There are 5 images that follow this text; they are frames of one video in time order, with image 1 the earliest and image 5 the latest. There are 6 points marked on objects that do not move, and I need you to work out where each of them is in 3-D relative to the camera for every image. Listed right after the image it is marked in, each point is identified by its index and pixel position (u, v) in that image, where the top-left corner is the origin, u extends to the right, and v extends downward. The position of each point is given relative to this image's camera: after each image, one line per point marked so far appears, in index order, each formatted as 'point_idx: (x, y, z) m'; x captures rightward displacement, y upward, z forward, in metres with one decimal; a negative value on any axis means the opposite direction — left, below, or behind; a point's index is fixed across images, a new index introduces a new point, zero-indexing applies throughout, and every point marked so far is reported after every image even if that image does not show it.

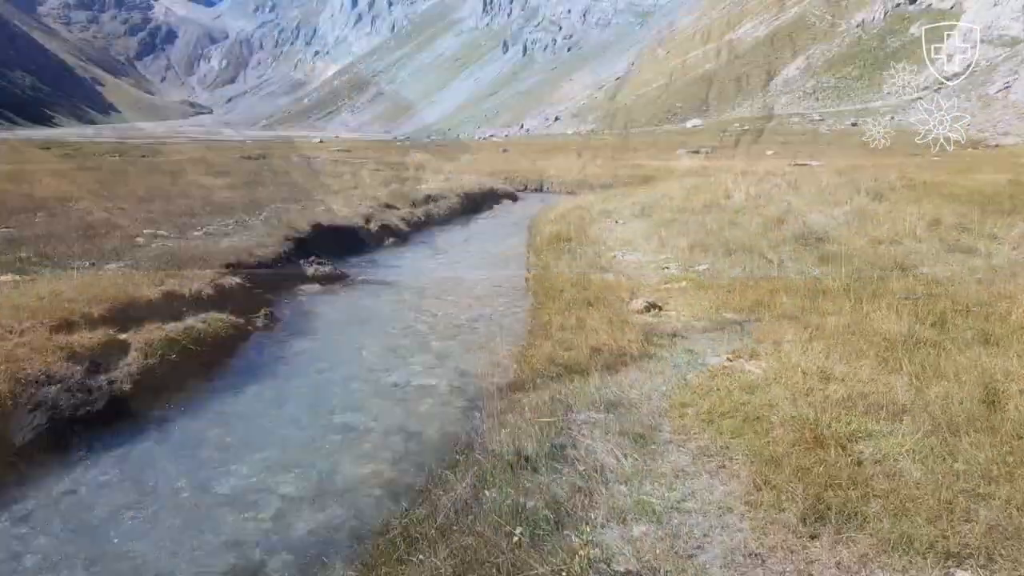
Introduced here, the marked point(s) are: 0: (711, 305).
0: (+3.6, -0.3, +12.4) m
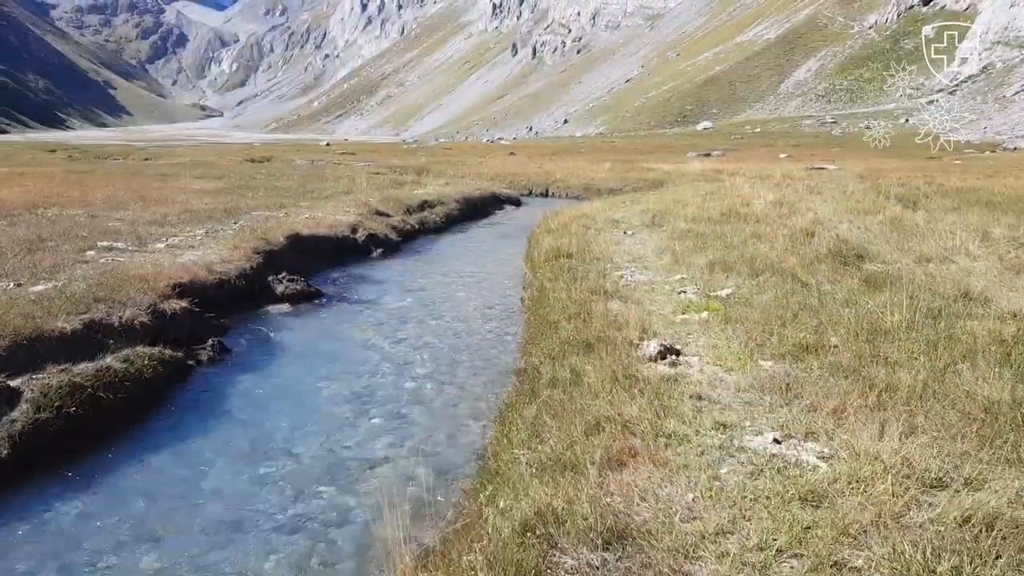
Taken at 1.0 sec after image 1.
0: (+3.3, -0.9, +9.9) m
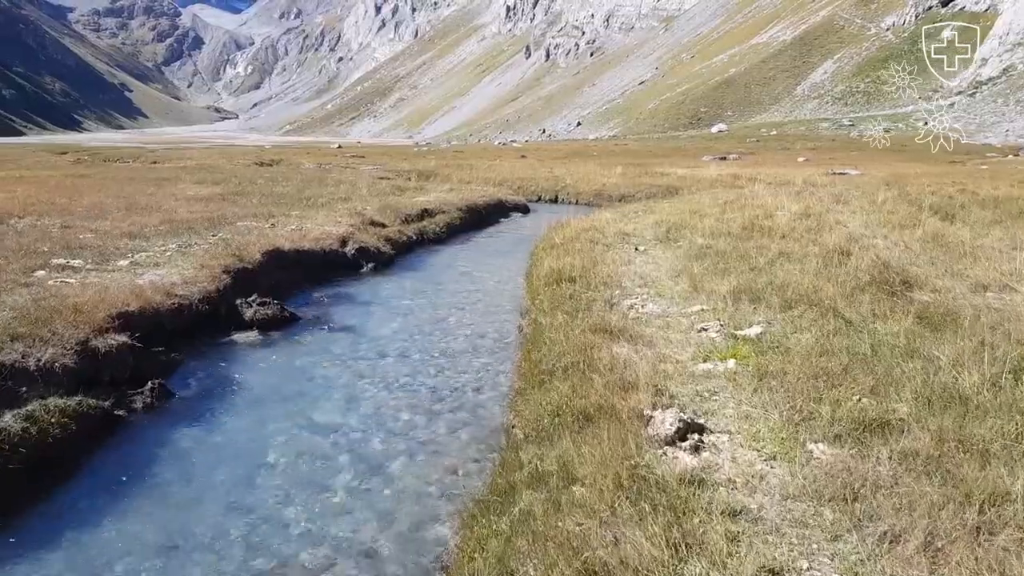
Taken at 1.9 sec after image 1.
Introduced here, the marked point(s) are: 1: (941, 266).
0: (+3.0, -1.5, +7.7) m
1: (+10.8, +0.6, +17.4) m
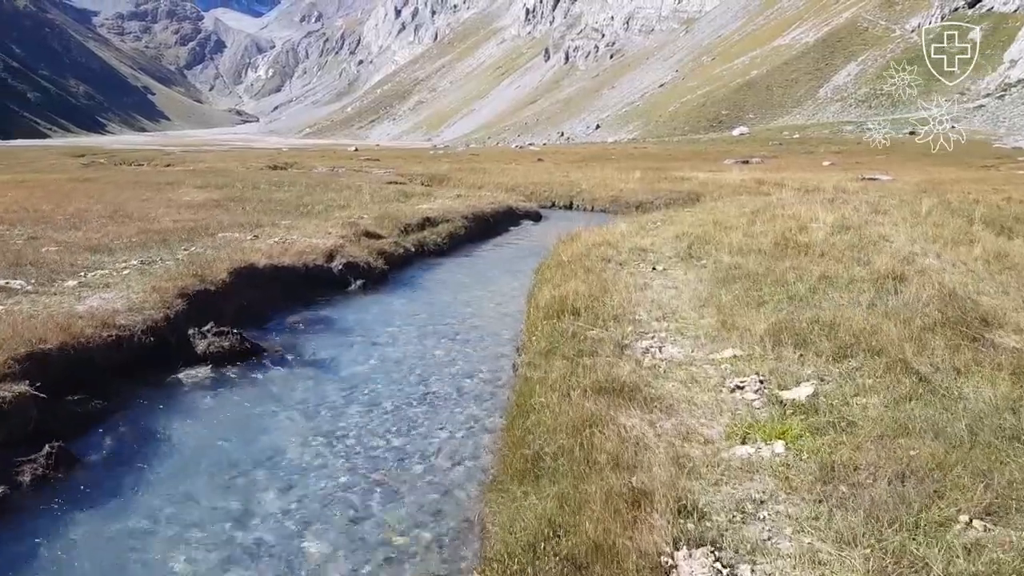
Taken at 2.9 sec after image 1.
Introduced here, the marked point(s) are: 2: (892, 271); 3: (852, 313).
0: (+2.7, -2.1, +5.1) m
1: (+10.7, -0.2, +14.6) m
2: (+9.1, +0.4, +16.5) m
3: (+6.2, -0.5, +12.6) m
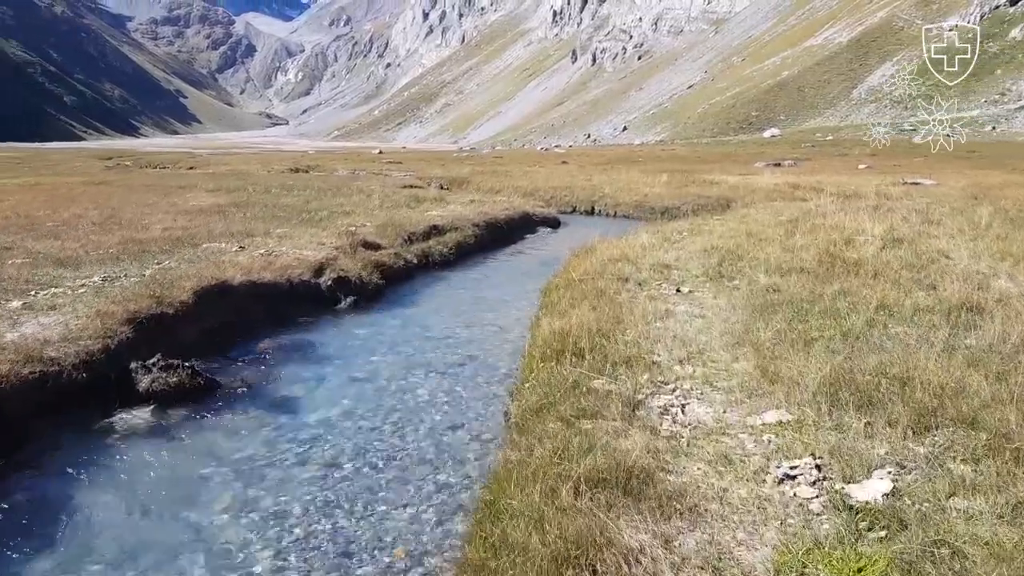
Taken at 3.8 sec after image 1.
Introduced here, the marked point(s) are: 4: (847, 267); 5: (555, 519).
0: (+2.2, -2.7, +2.7) m
1: (+10.6, -0.8, +11.8) m
2: (+9.0, -0.2, +13.8) m
3: (+6.0, -1.1, +10.0) m
4: (+8.5, +0.5, +17.5) m
5: (+0.4, -2.1, +6.4) m
